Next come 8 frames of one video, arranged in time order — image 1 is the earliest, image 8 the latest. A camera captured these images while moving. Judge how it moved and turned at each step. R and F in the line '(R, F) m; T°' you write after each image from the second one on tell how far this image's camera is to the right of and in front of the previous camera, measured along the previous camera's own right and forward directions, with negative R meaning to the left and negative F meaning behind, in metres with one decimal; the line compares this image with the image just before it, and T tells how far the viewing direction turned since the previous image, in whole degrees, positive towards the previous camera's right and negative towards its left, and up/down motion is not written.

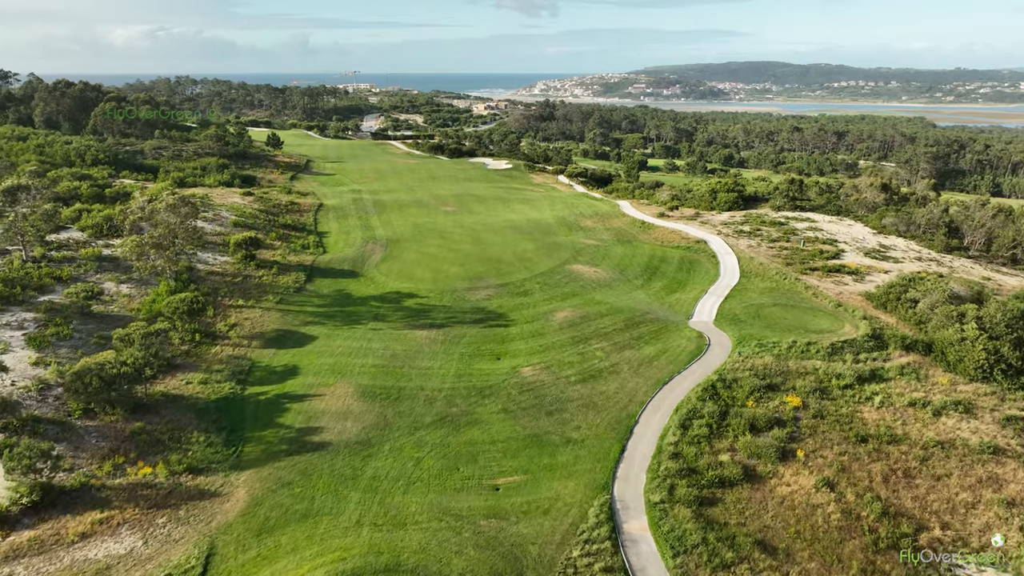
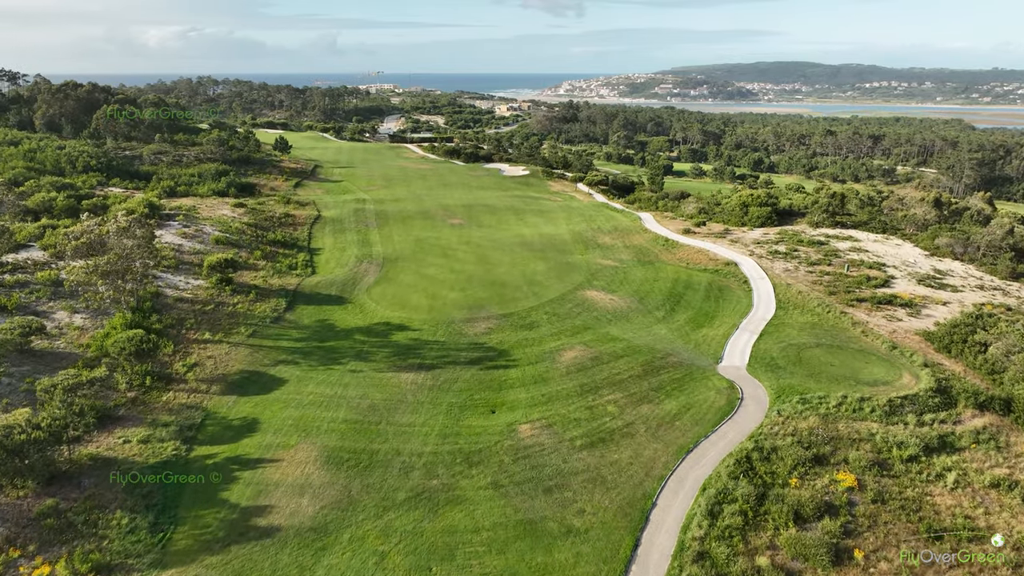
(+0.7, +3.6) m; -2°
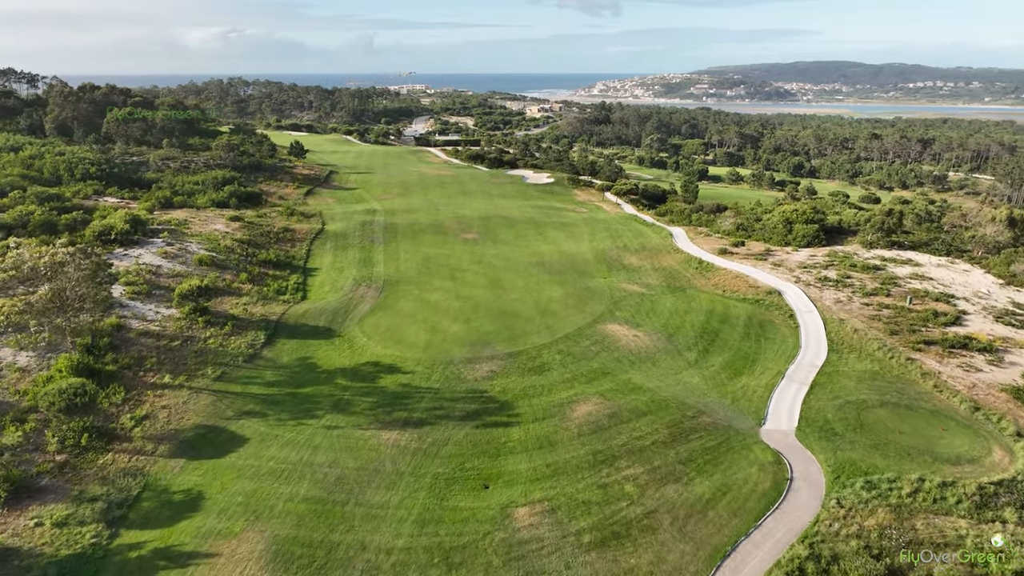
(+0.8, +3.7) m; -3°
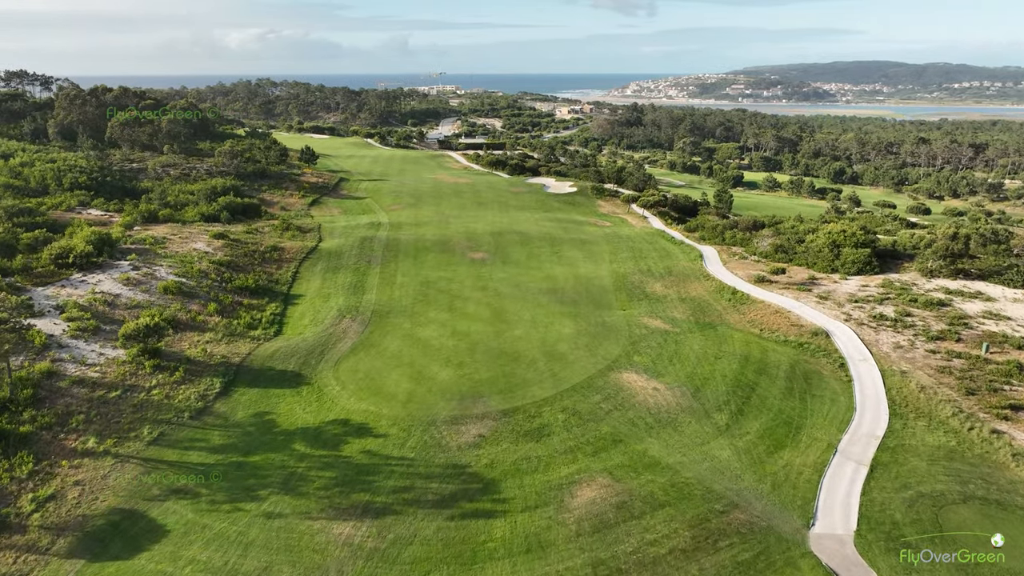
(+1.0, +4.0) m; -2°
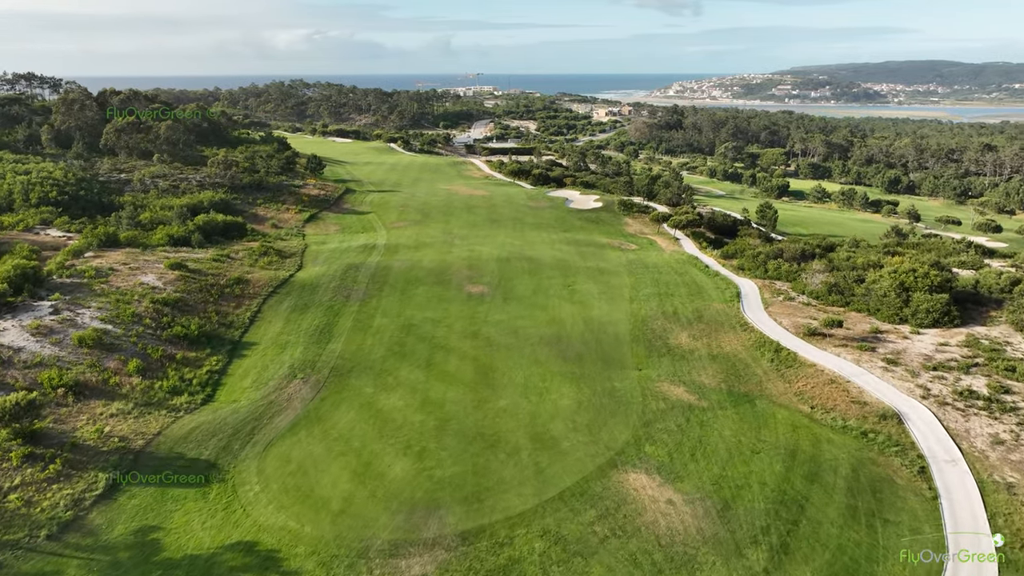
(+1.6, +5.4) m; -3°
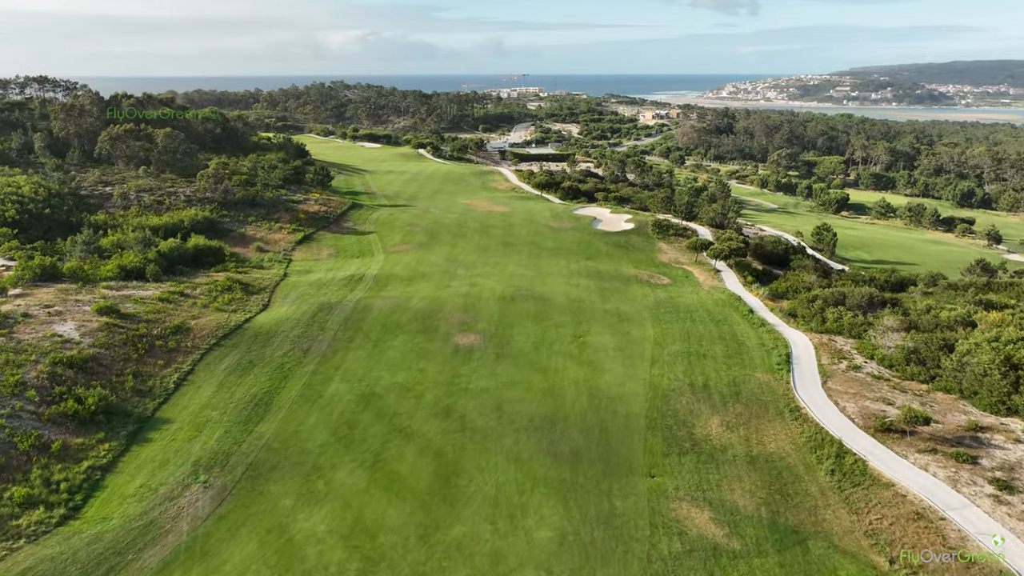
(+1.9, +5.9) m; -4°
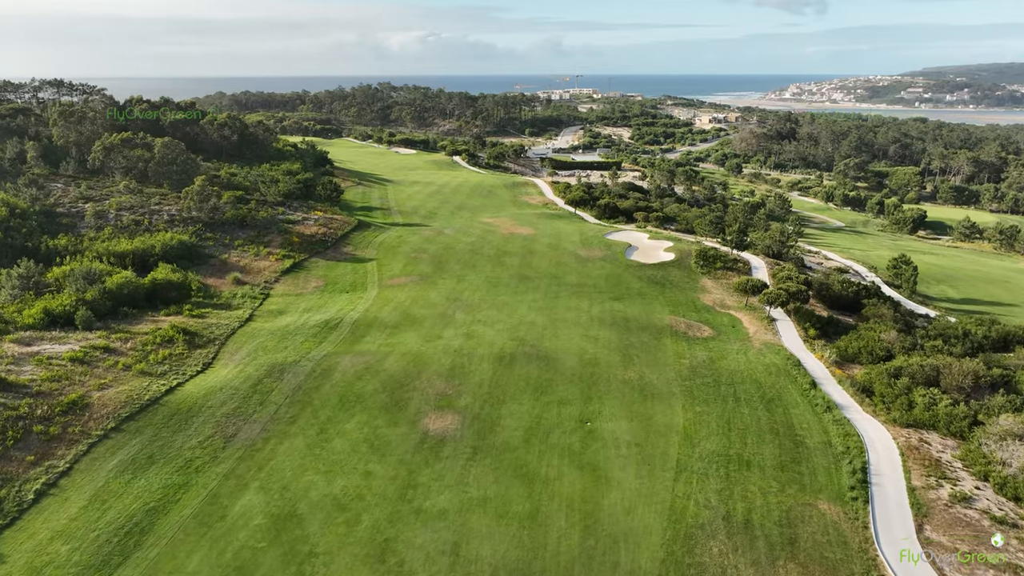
(+1.9, +6.3) m; -4°
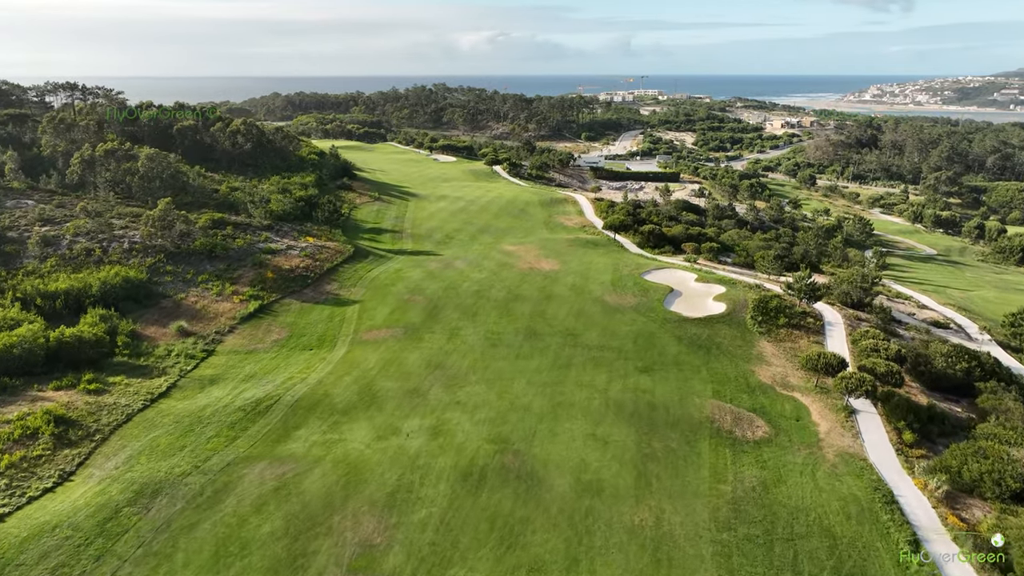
(+2.4, +7.6) m; -5°
